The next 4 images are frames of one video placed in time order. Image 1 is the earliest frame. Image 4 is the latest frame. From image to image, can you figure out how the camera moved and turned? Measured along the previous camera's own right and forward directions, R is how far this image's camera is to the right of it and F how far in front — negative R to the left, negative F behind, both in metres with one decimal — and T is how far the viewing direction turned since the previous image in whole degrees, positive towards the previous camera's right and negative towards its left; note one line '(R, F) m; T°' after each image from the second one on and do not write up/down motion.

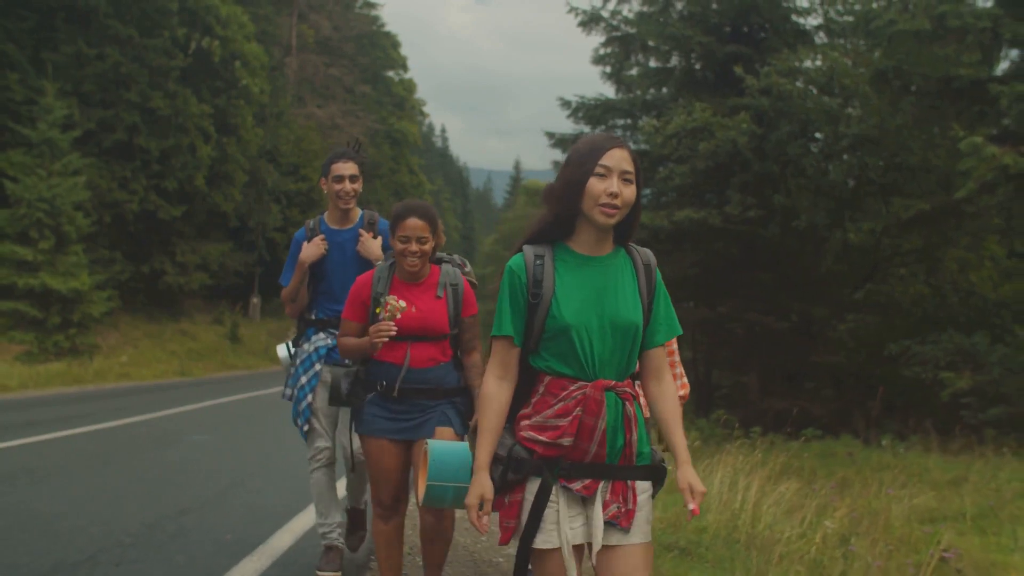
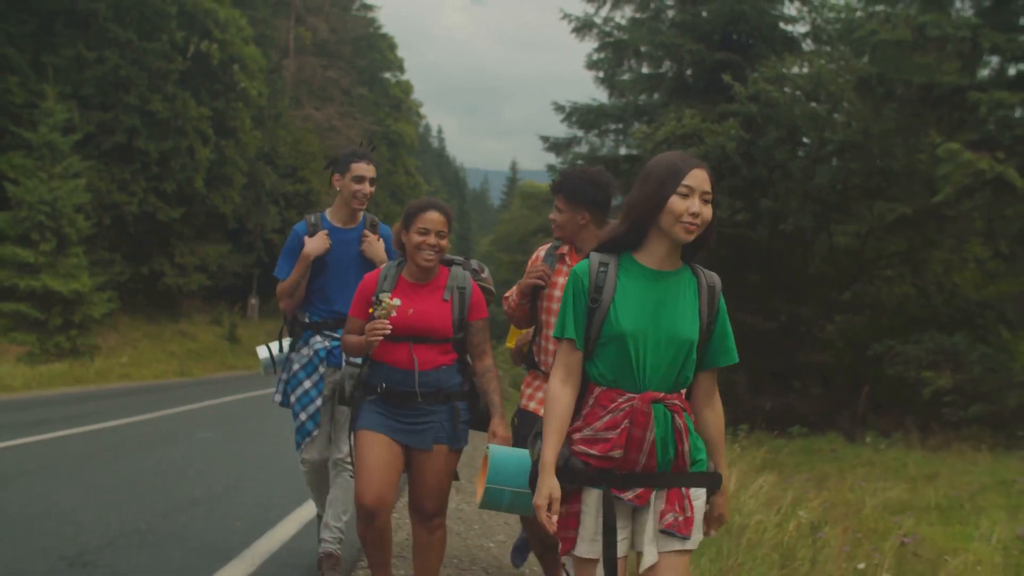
(0.0, -0.4) m; 0°
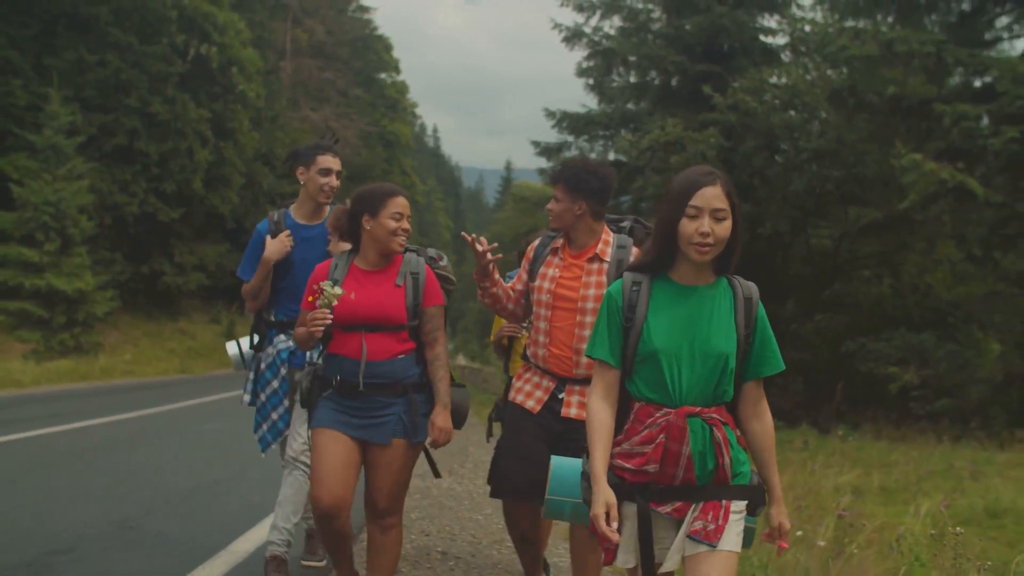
(+0.1, -0.7) m; 0°
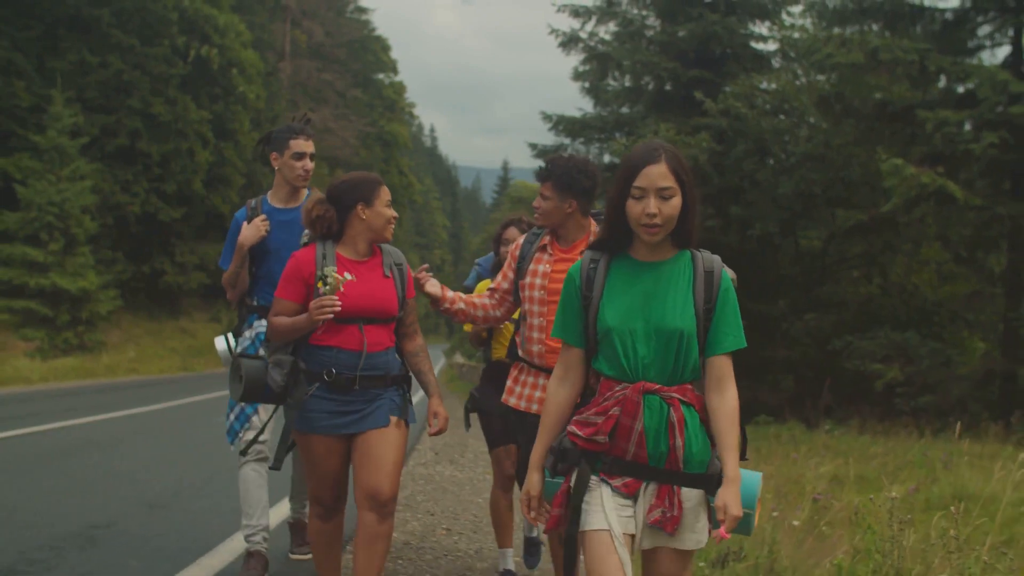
(0.0, -0.5) m; 0°
